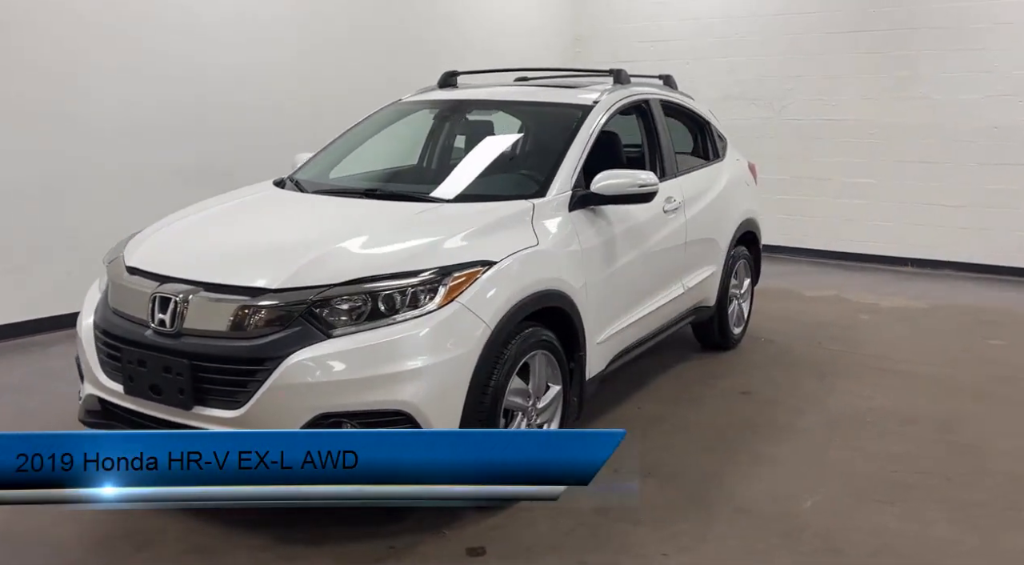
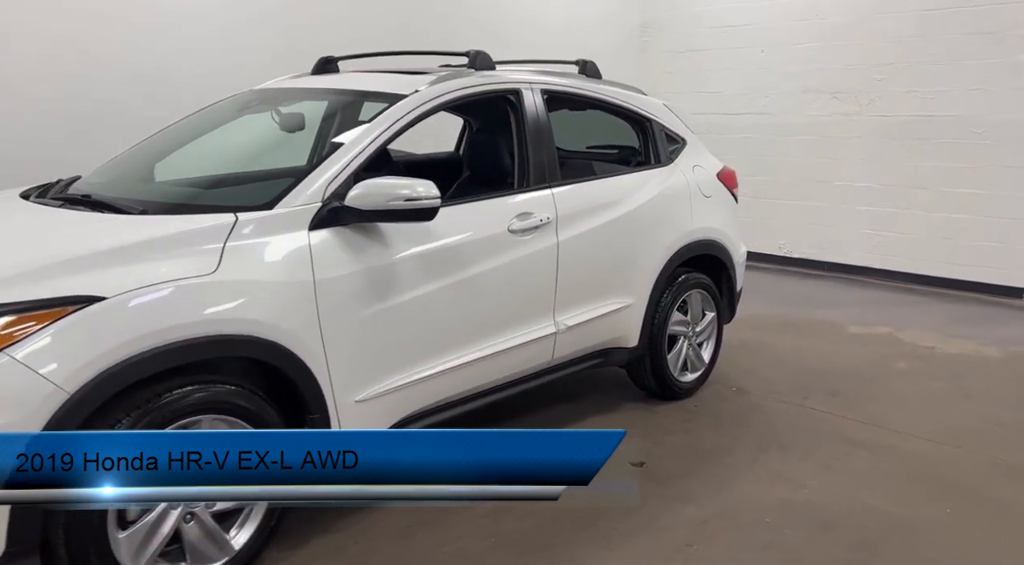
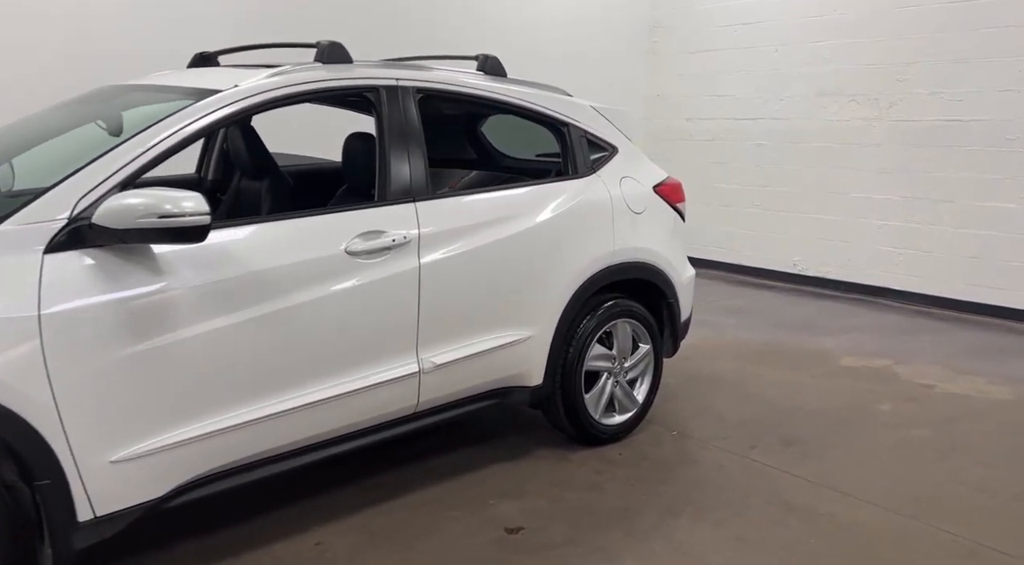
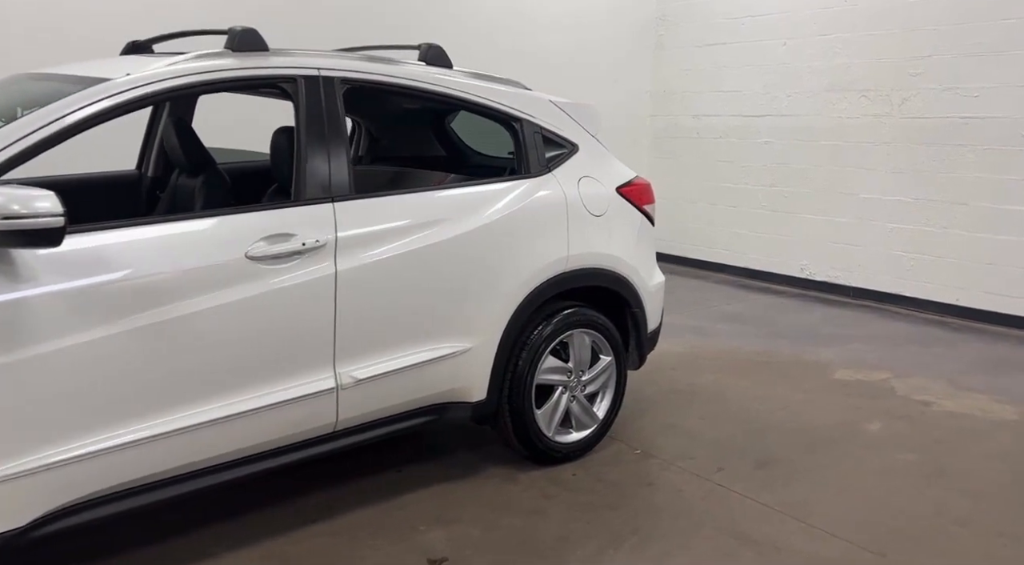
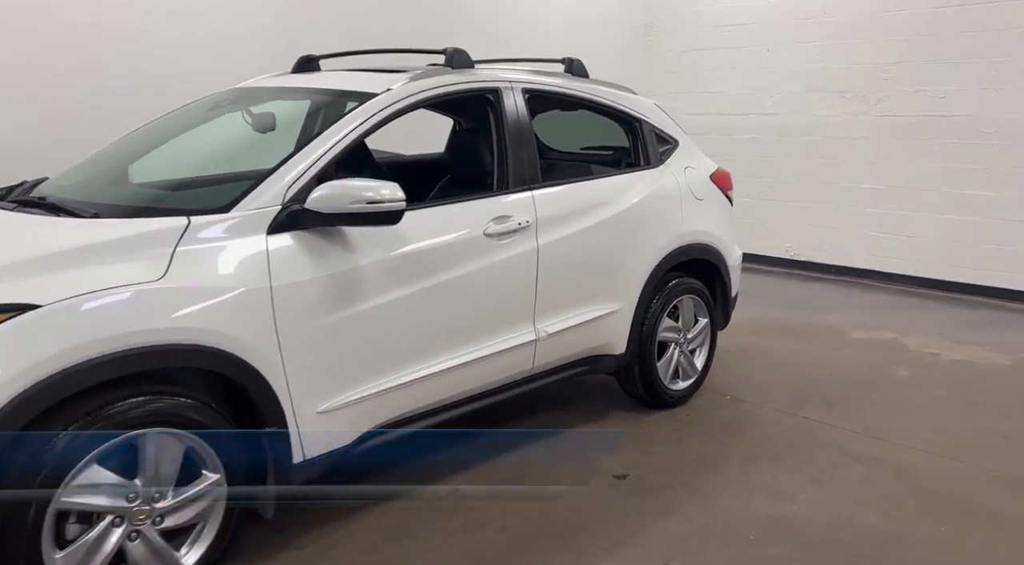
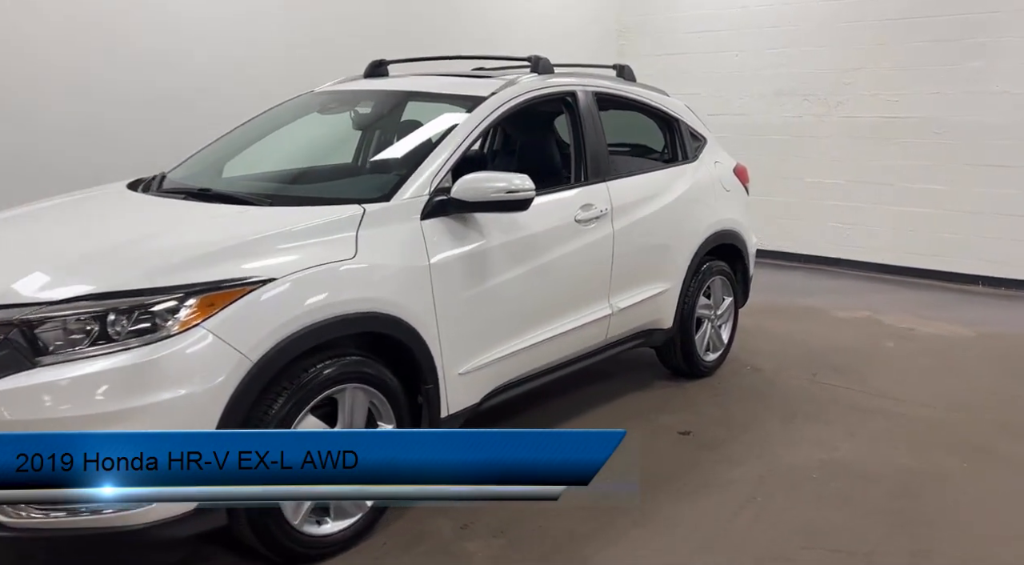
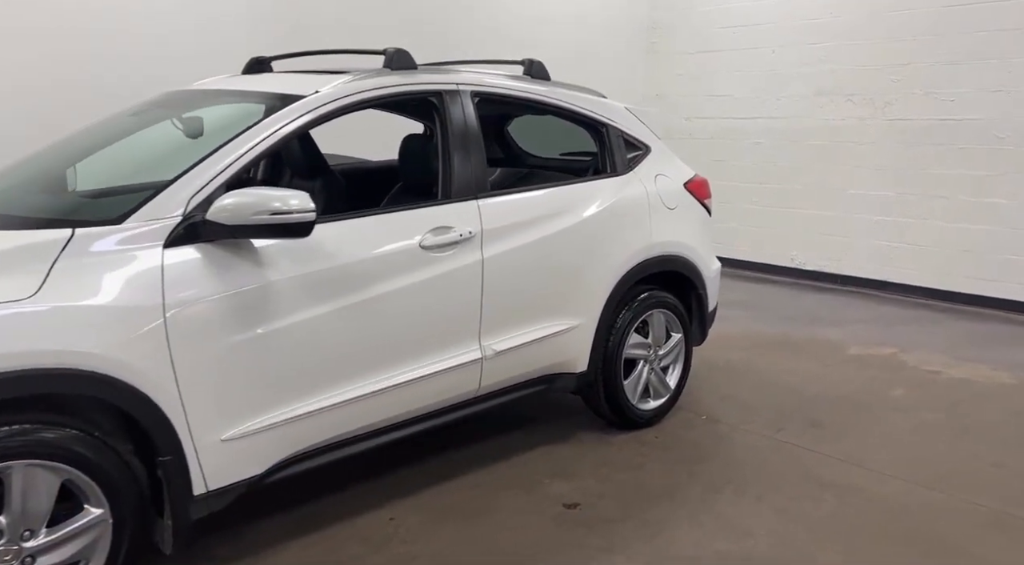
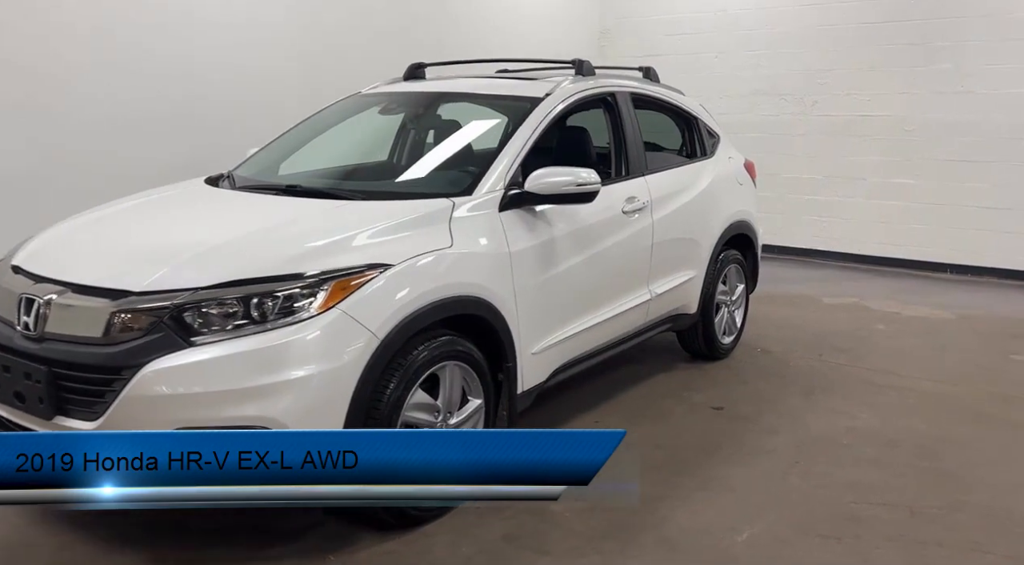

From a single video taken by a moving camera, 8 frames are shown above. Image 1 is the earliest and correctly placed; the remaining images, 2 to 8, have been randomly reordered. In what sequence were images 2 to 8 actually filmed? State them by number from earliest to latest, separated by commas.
8, 6, 2, 5, 7, 3, 4
